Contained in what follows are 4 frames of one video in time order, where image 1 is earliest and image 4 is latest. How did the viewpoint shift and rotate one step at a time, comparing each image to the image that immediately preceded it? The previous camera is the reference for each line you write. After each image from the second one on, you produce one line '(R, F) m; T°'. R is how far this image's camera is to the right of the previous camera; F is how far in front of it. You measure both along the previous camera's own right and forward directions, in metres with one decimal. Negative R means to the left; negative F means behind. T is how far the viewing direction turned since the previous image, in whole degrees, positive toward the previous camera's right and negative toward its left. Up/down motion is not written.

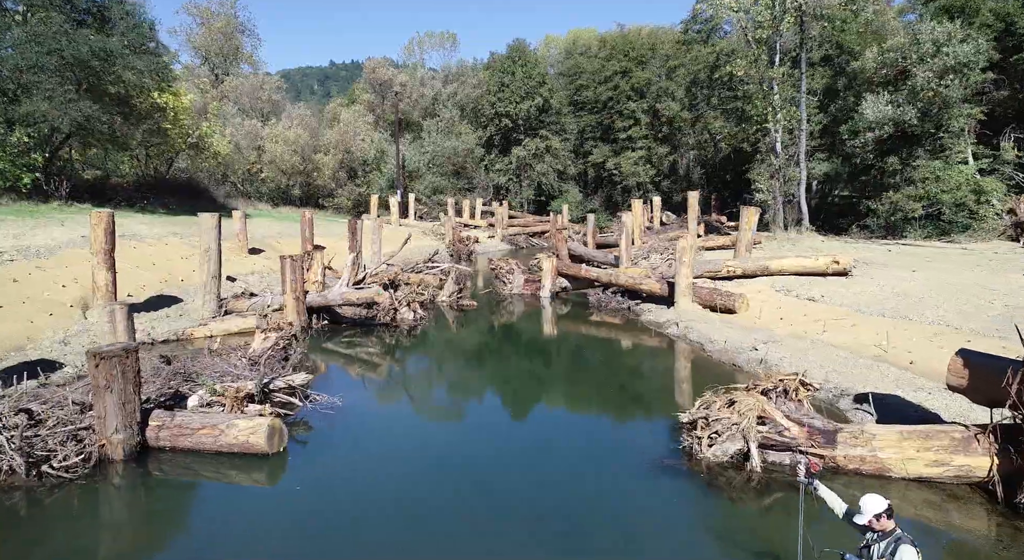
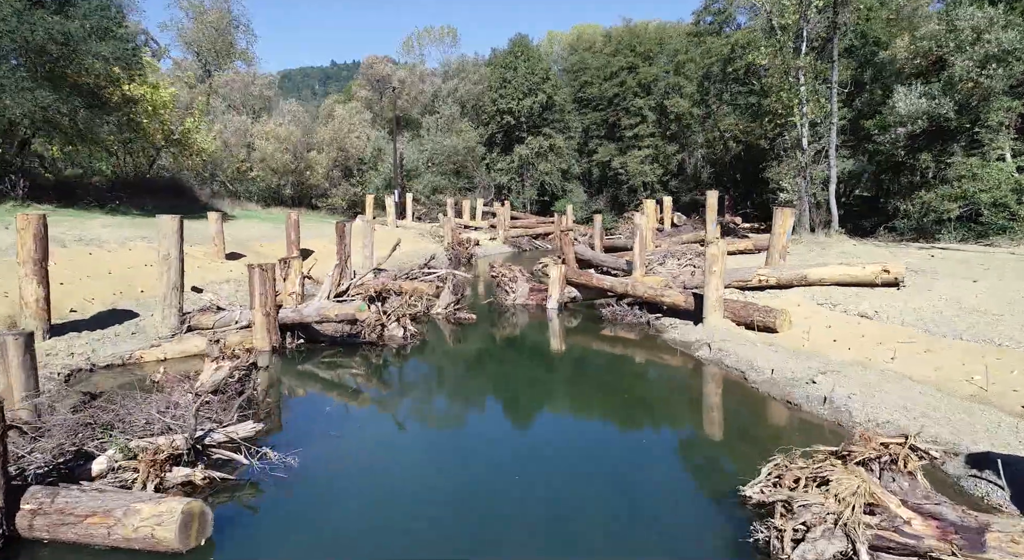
(0.0, +1.7) m; 0°
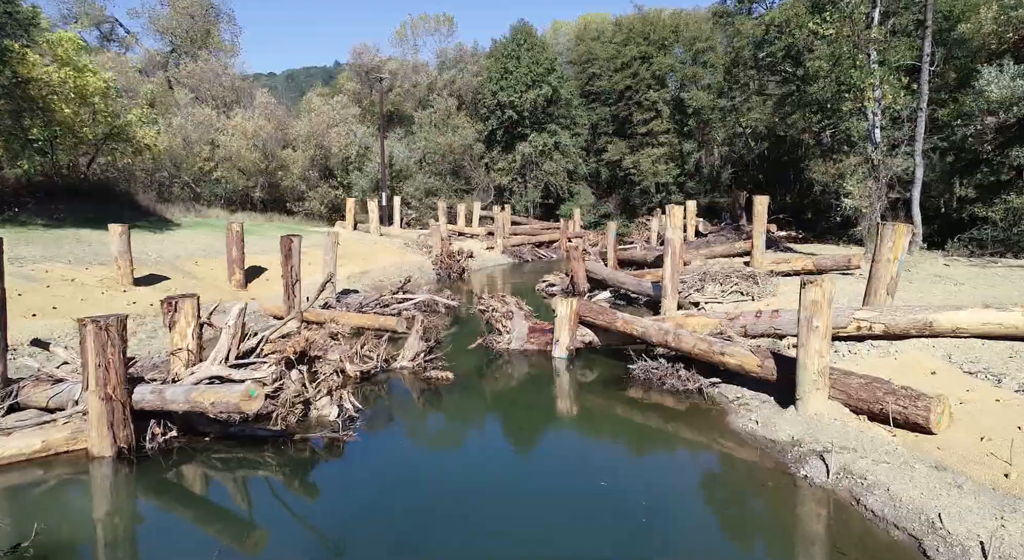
(+0.2, +4.1) m; 0°
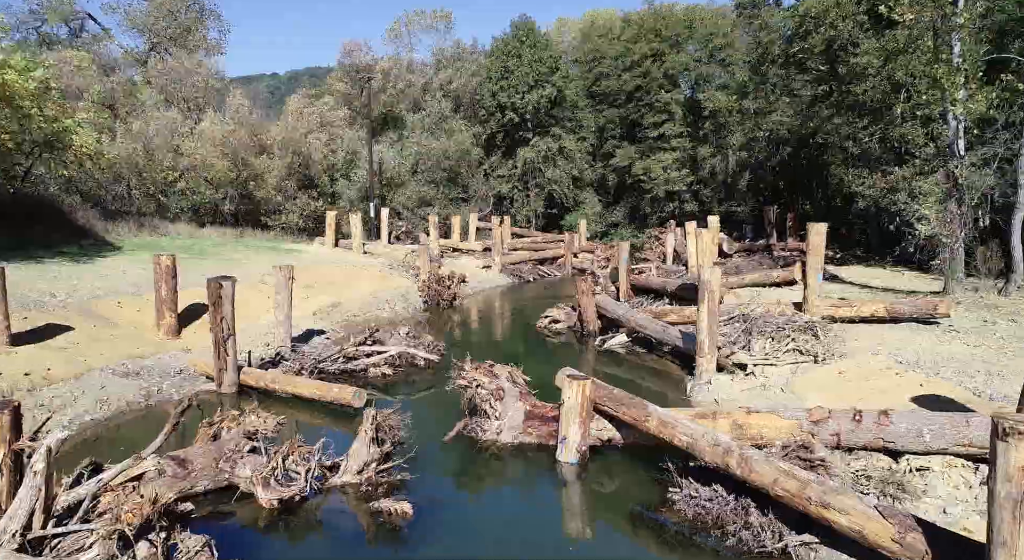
(+0.2, +3.2) m; 0°
